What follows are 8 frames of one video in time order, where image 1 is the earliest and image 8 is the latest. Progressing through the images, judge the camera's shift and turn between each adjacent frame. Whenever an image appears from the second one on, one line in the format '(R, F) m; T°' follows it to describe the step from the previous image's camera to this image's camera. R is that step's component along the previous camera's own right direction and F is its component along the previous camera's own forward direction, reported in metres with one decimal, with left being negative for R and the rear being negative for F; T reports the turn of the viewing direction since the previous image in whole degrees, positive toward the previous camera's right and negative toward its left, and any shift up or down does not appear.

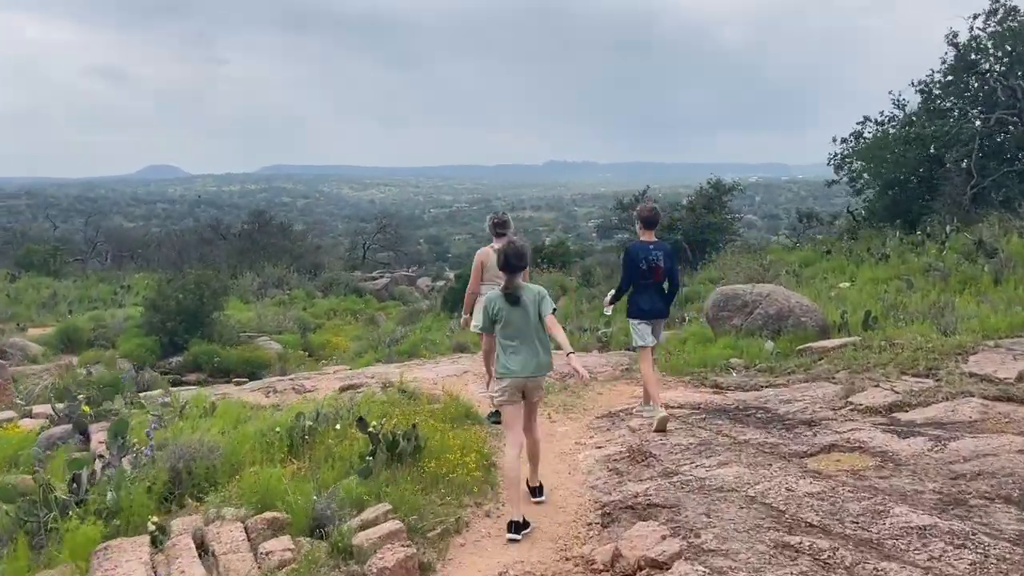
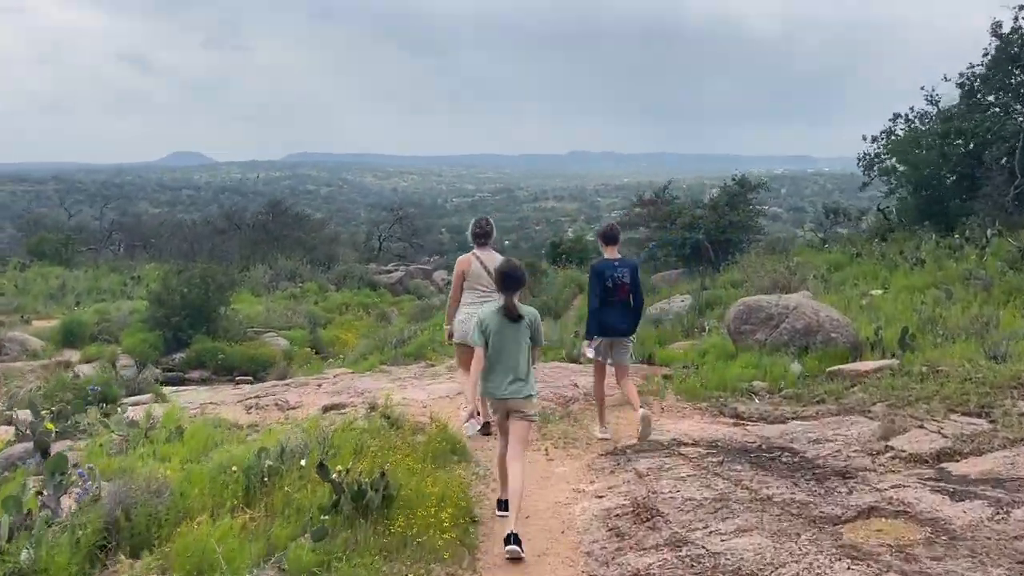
(+0.2, +0.6) m; -1°
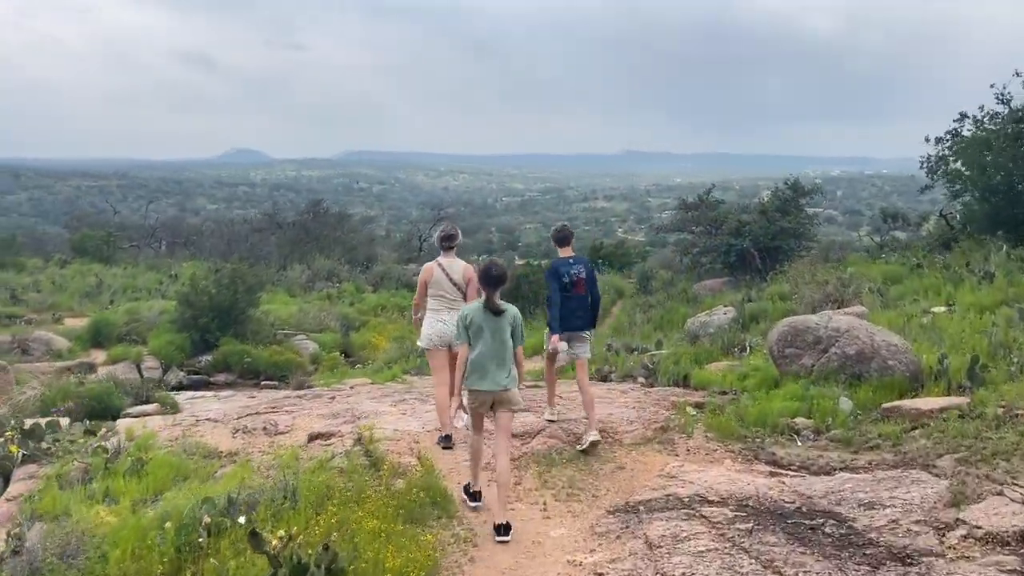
(+0.3, +0.7) m; -3°
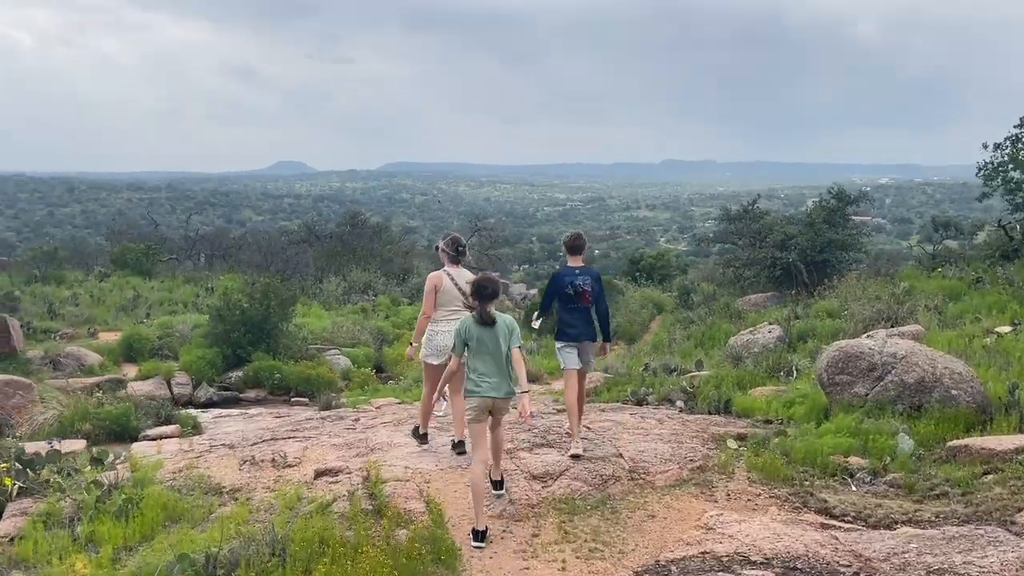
(+0.1, +0.4) m; -3°
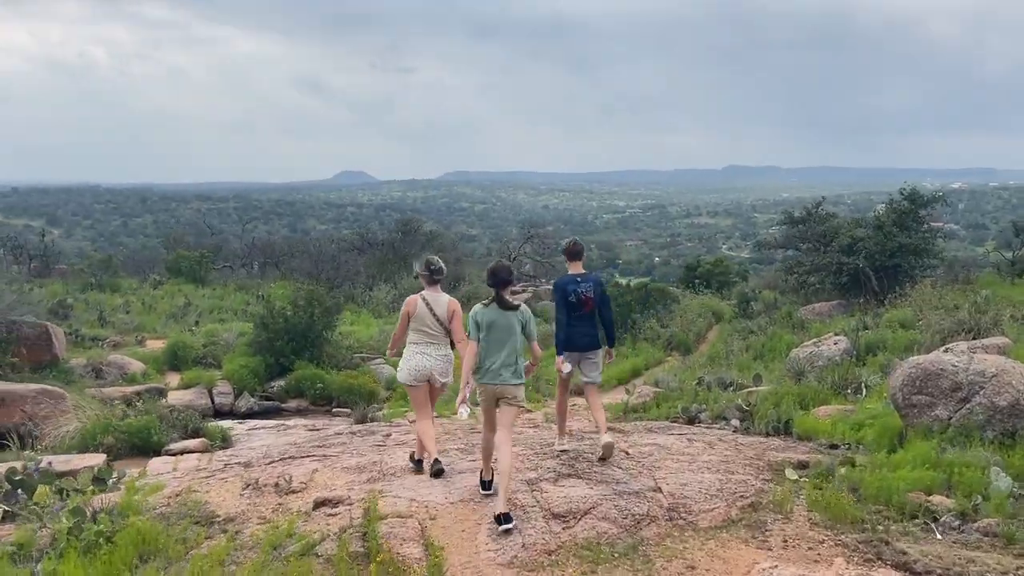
(+0.2, +0.6) m; -4°
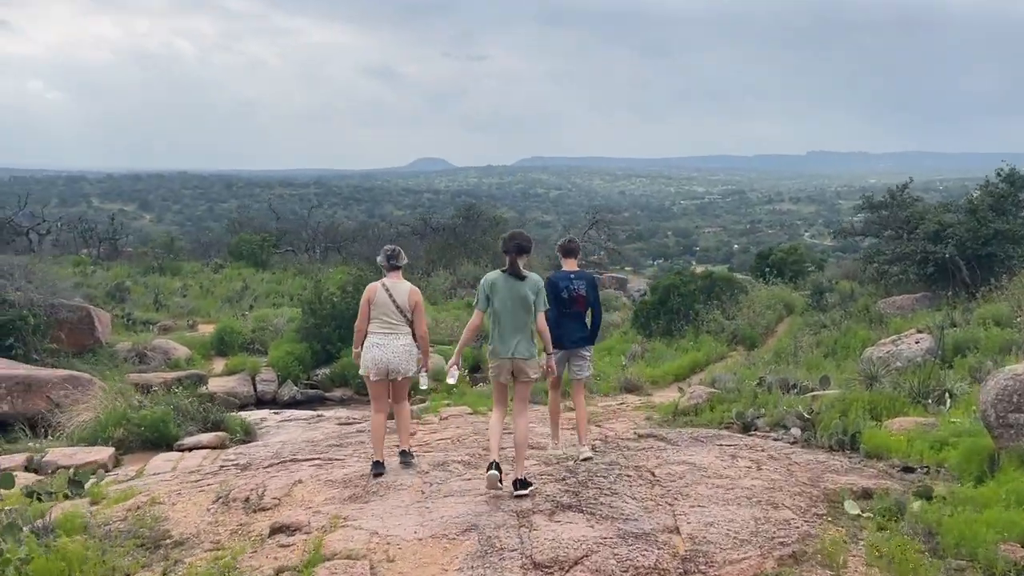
(+0.4, +0.8) m; -5°
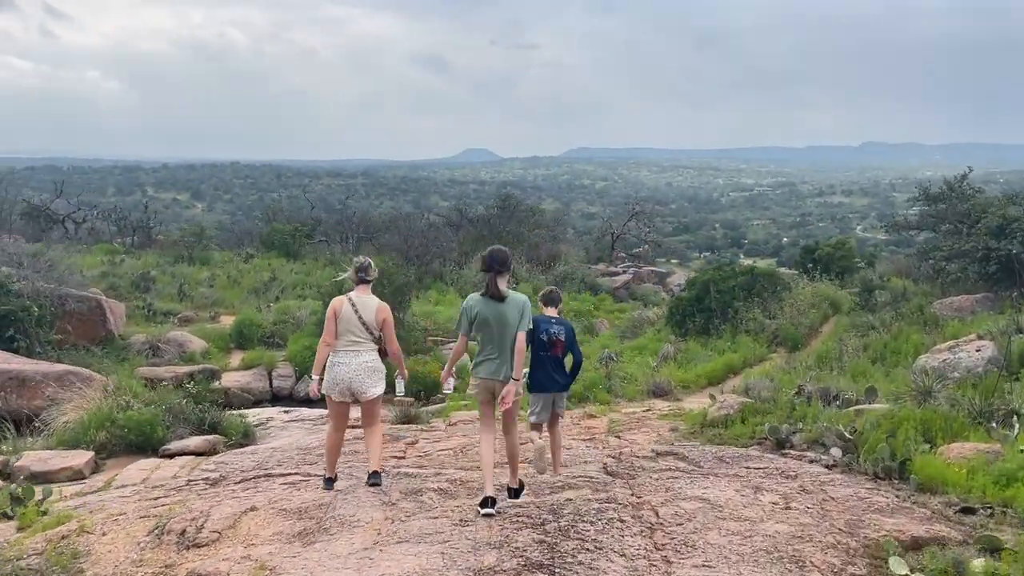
(+0.3, +0.7) m; -3°
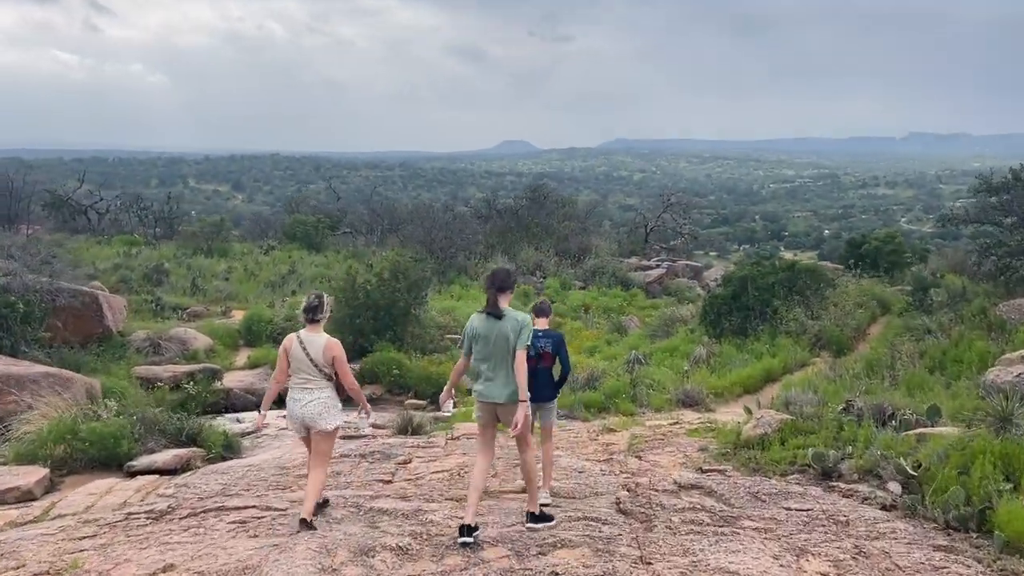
(+0.2, +0.9) m; -2°
